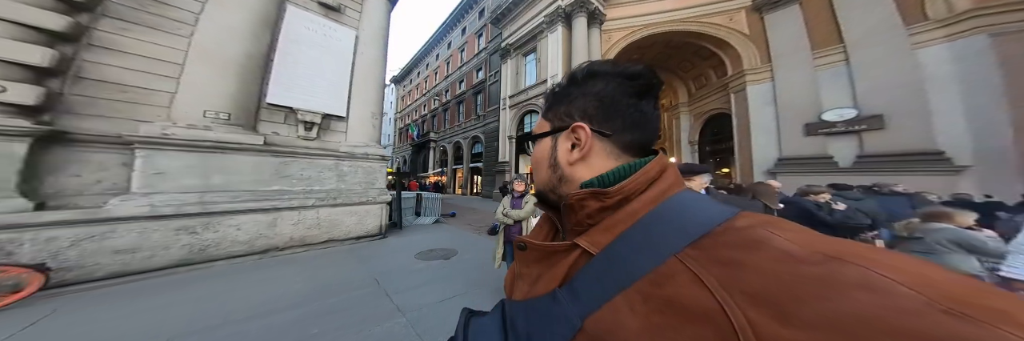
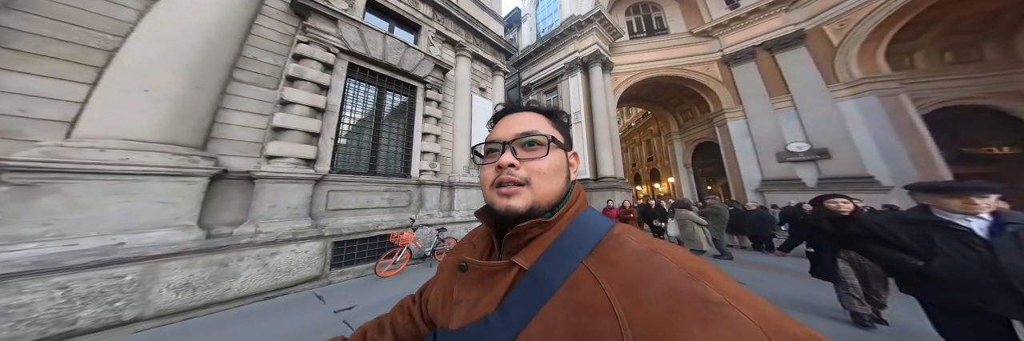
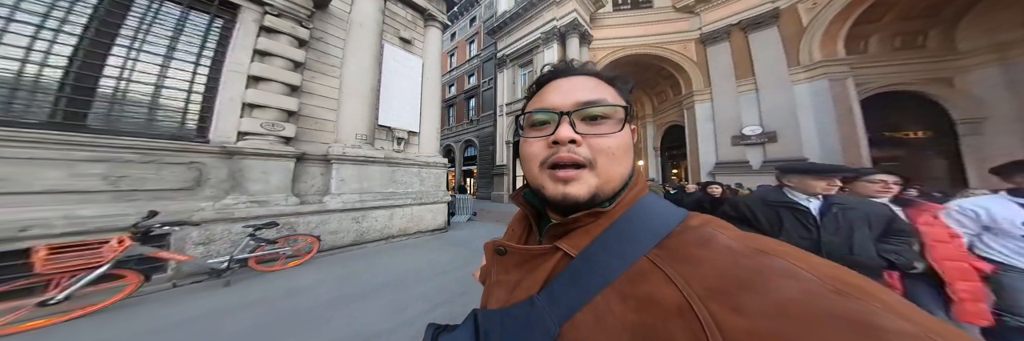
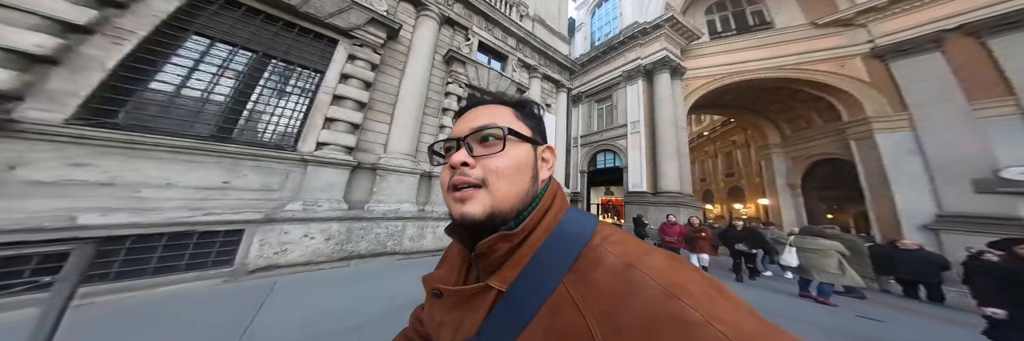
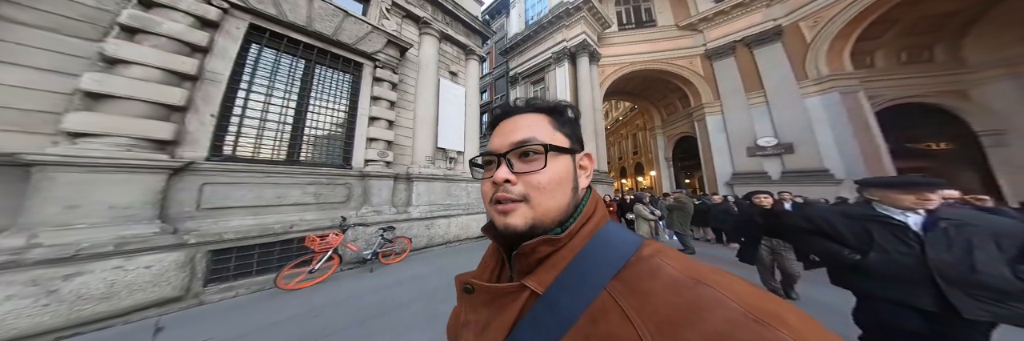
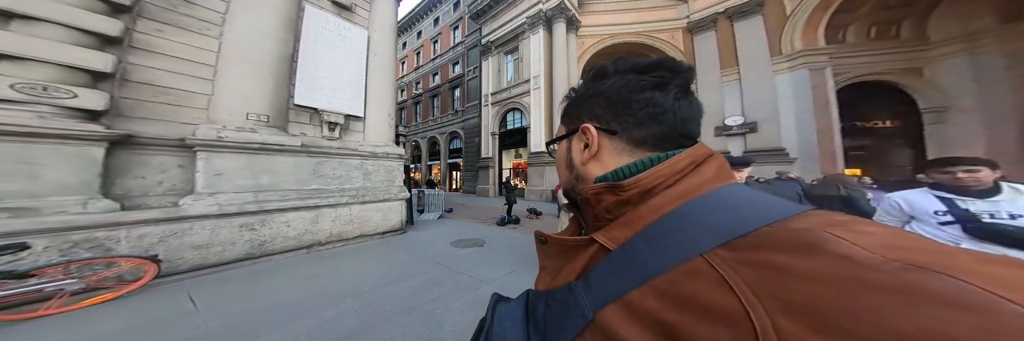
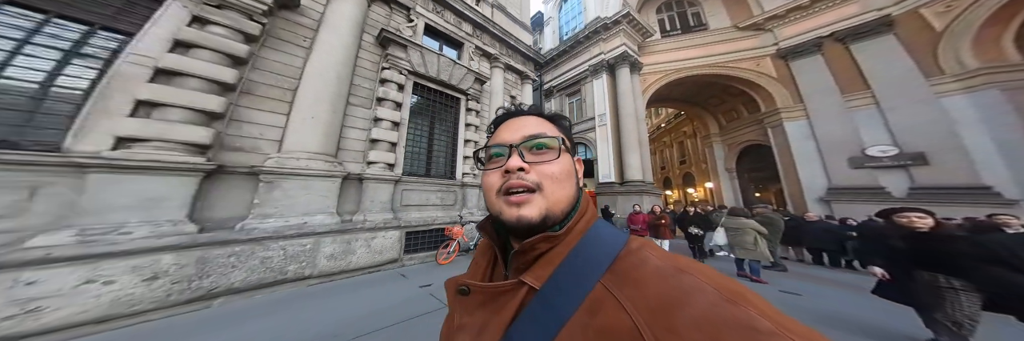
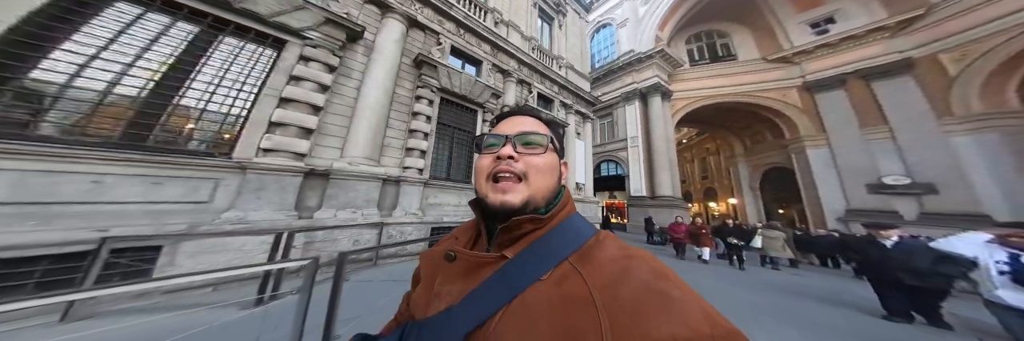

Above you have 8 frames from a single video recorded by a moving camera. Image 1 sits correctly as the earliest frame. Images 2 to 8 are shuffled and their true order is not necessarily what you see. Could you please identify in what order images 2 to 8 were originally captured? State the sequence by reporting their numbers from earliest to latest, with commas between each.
6, 3, 5, 2, 7, 4, 8
